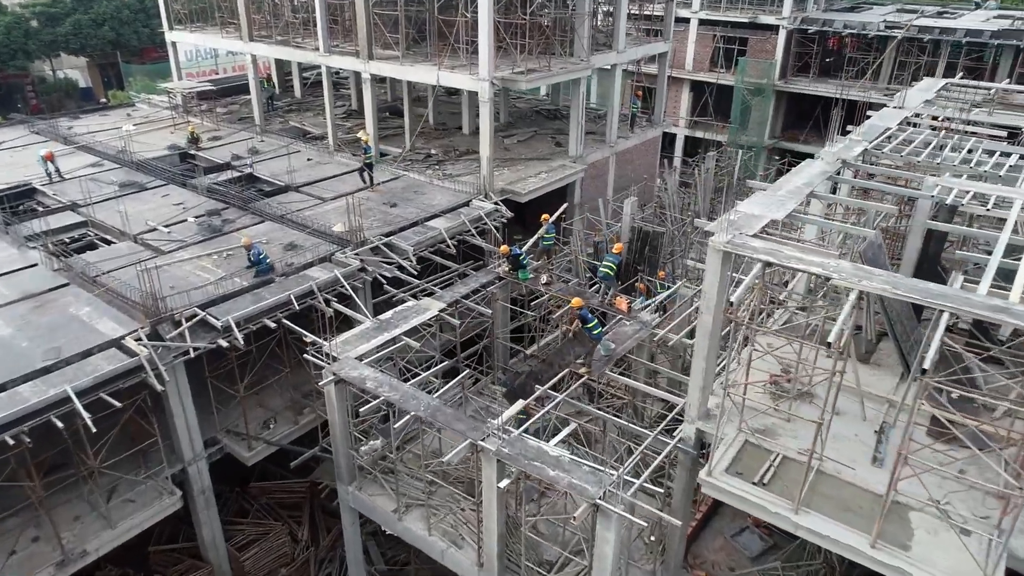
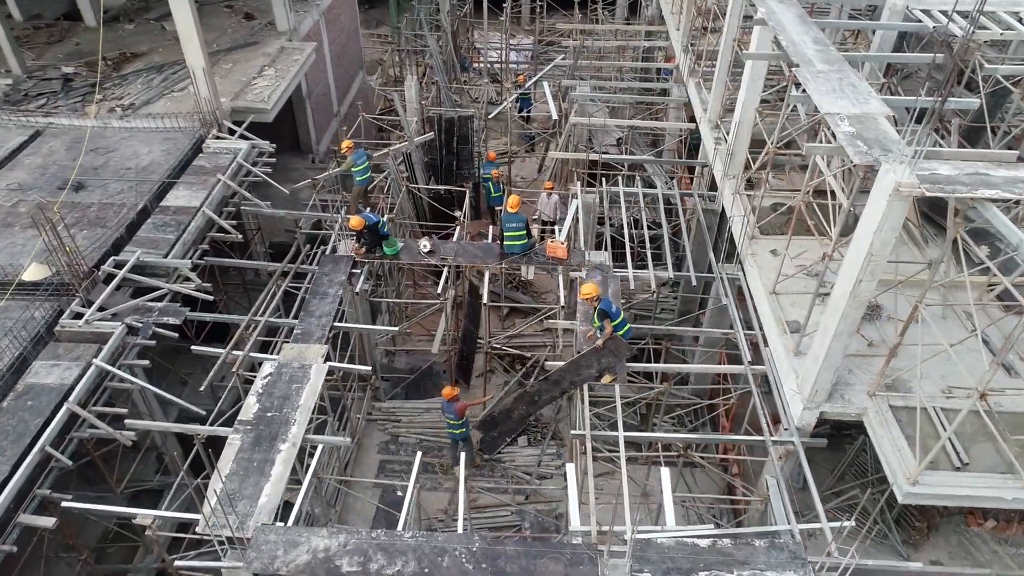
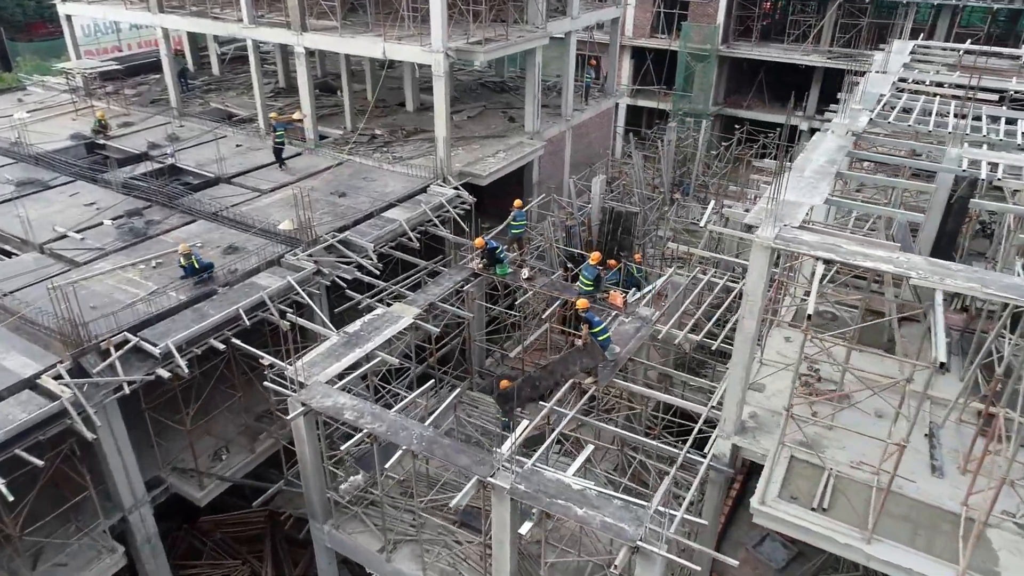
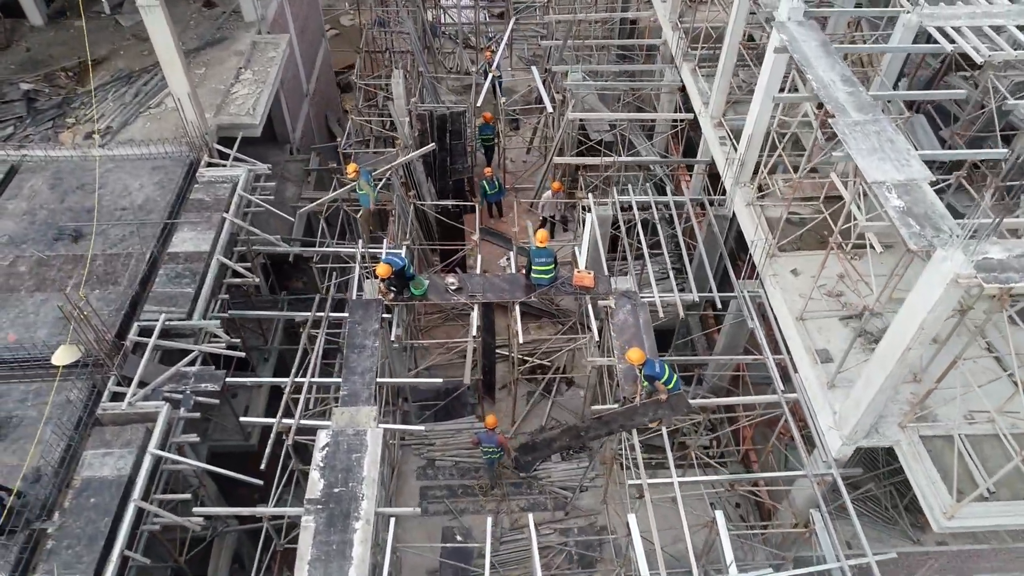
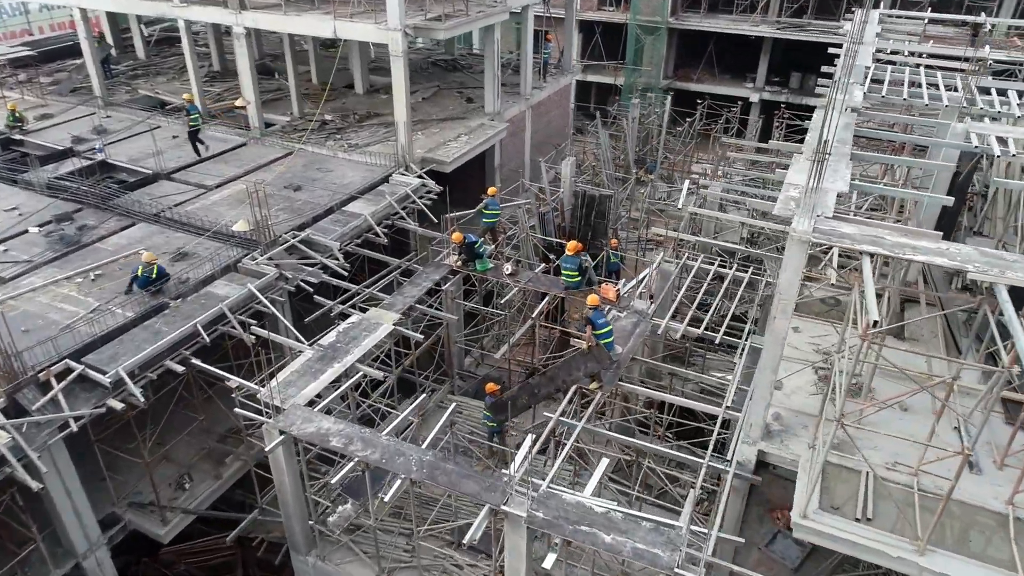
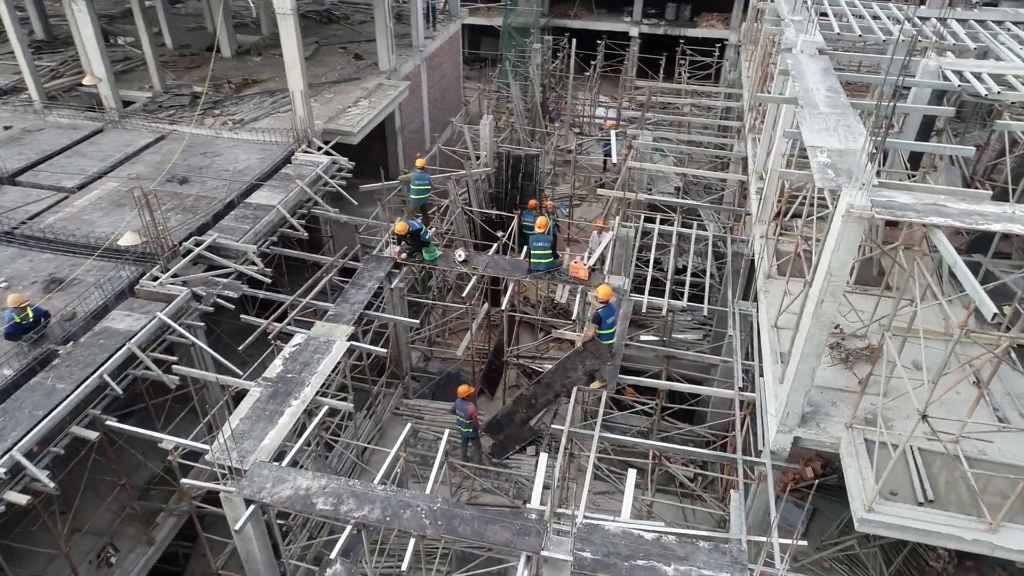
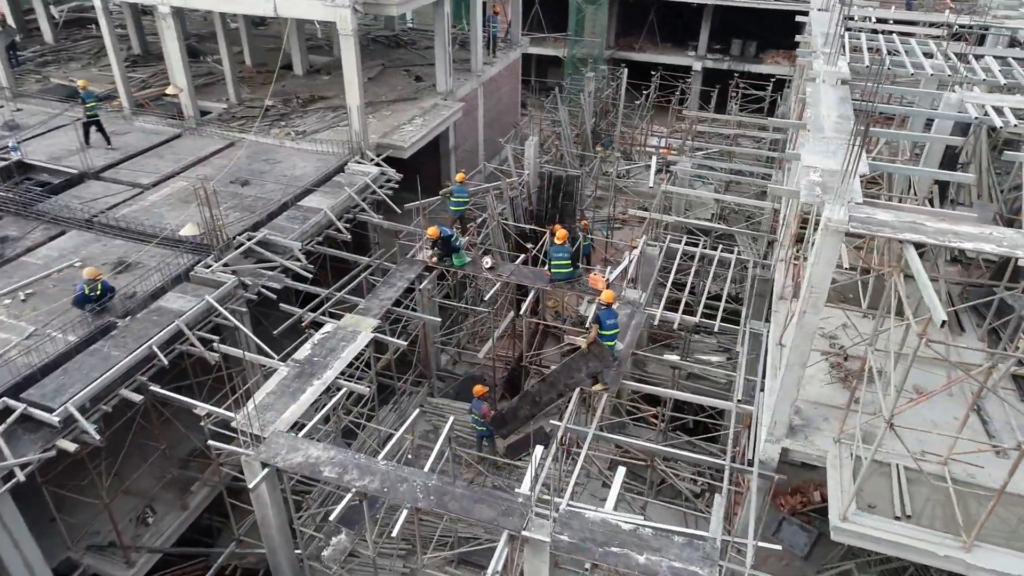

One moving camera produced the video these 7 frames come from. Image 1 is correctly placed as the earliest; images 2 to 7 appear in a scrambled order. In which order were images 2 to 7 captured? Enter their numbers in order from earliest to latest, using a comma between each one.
3, 5, 7, 6, 2, 4
